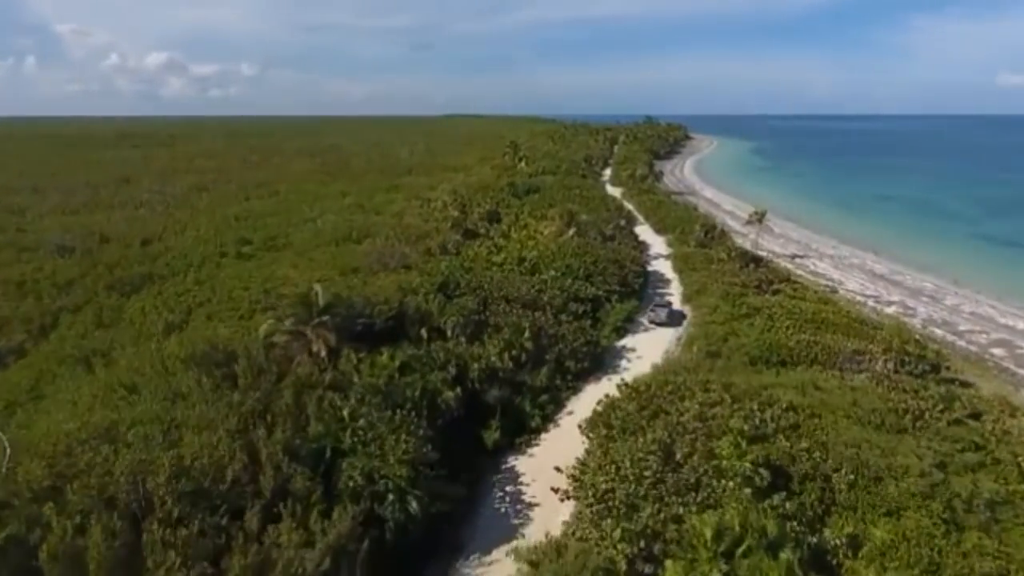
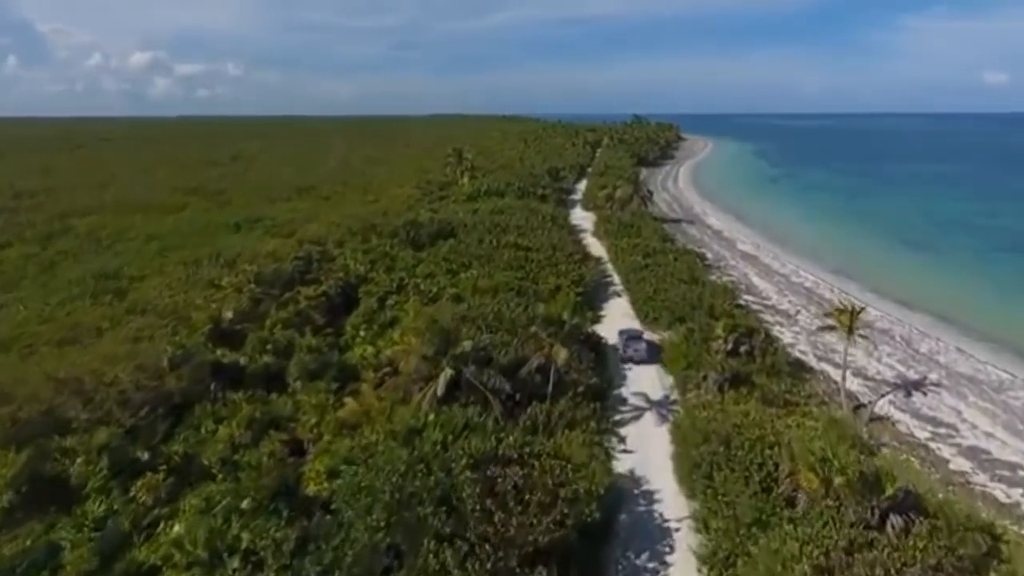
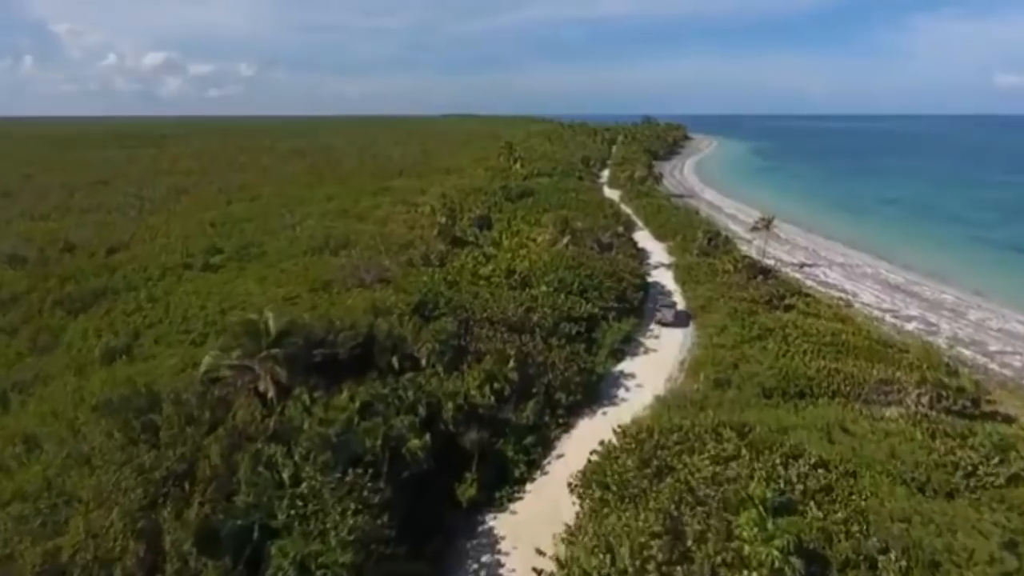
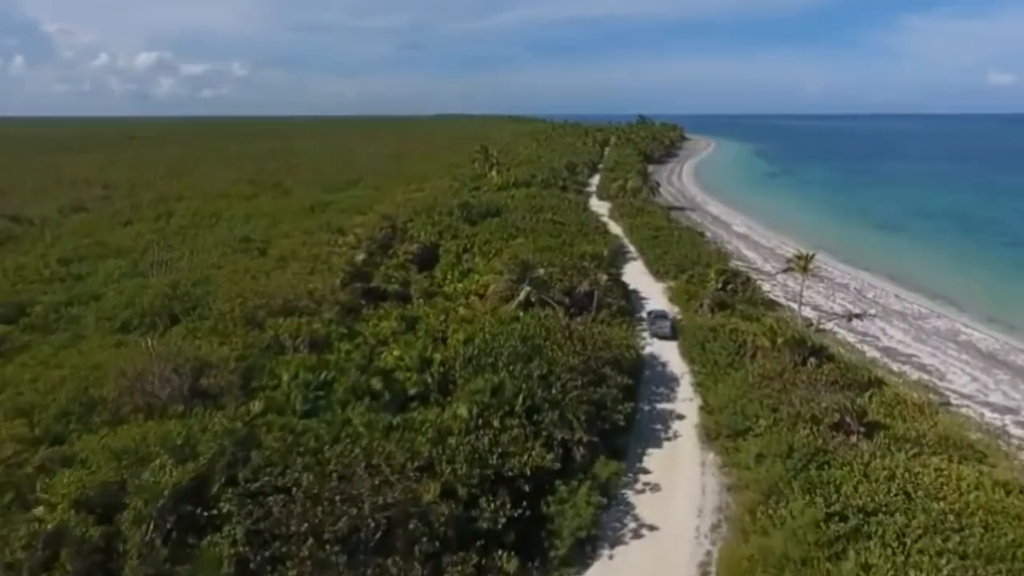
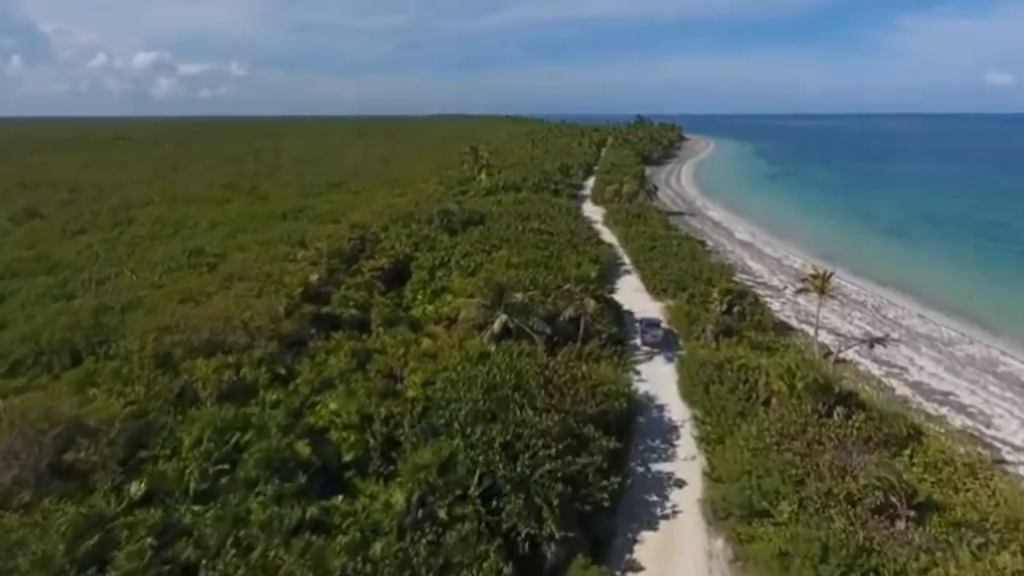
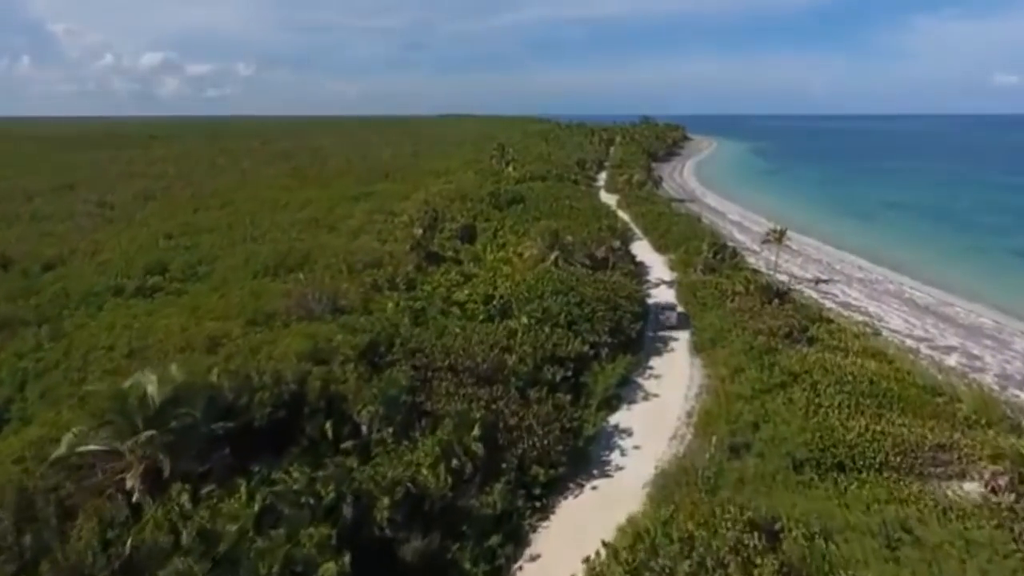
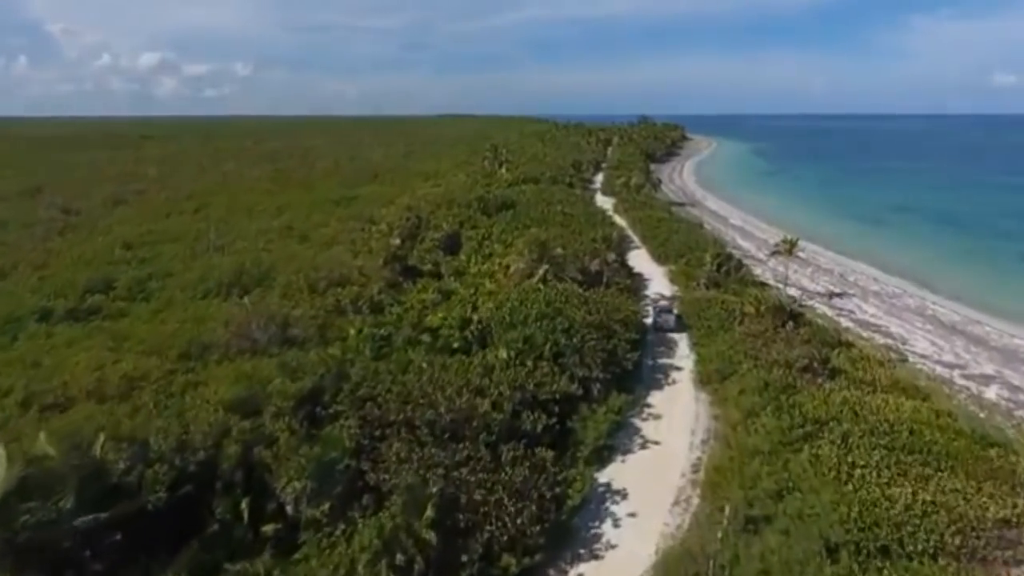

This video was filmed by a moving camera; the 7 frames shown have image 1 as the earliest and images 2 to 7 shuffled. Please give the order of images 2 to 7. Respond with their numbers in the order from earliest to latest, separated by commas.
3, 6, 7, 4, 5, 2
